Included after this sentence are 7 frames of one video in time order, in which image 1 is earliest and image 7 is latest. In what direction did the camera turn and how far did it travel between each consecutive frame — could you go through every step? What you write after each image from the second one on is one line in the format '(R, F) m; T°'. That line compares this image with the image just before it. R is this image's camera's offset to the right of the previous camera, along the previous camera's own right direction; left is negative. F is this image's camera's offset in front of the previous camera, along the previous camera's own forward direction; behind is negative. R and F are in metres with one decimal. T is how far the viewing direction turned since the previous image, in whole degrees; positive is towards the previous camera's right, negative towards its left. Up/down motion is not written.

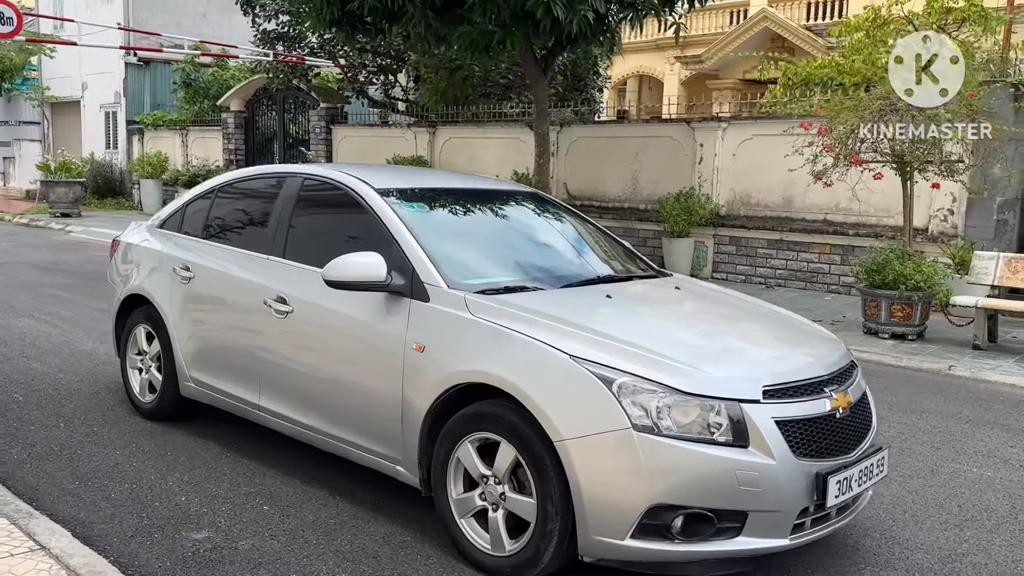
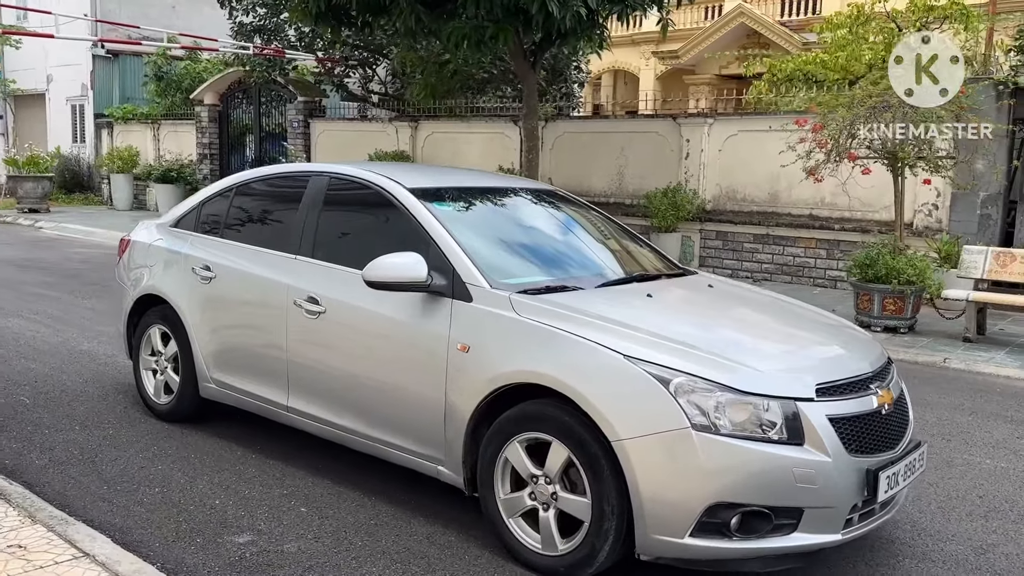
(-0.3, 0.0) m; +2°
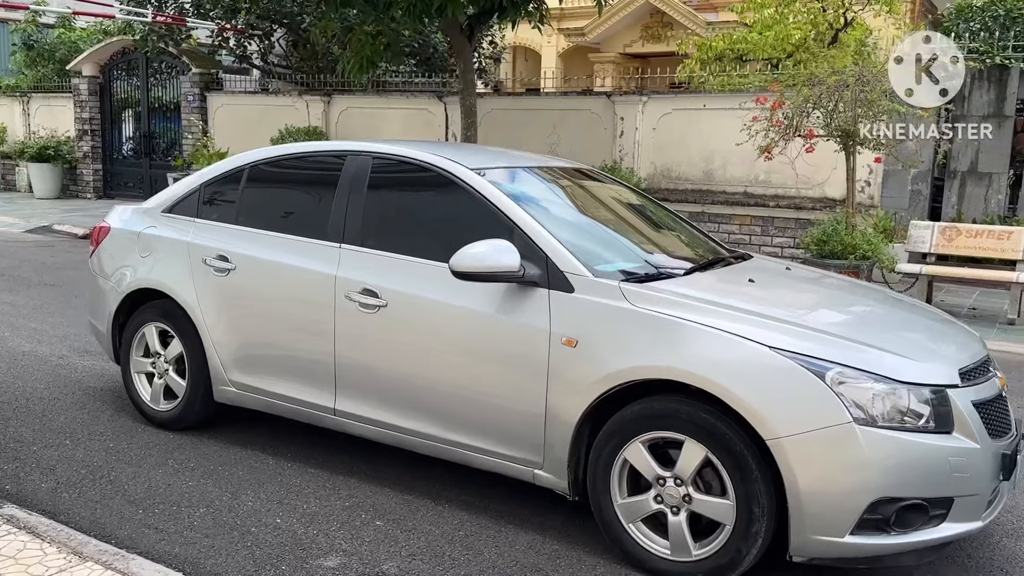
(-0.9, +0.3) m; +8°
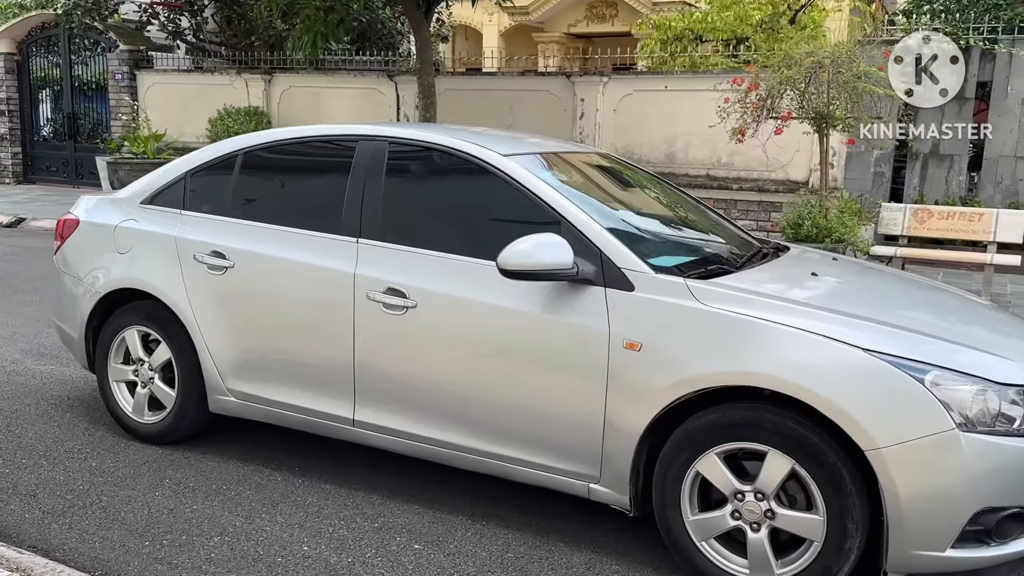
(-0.5, +0.3) m; +5°
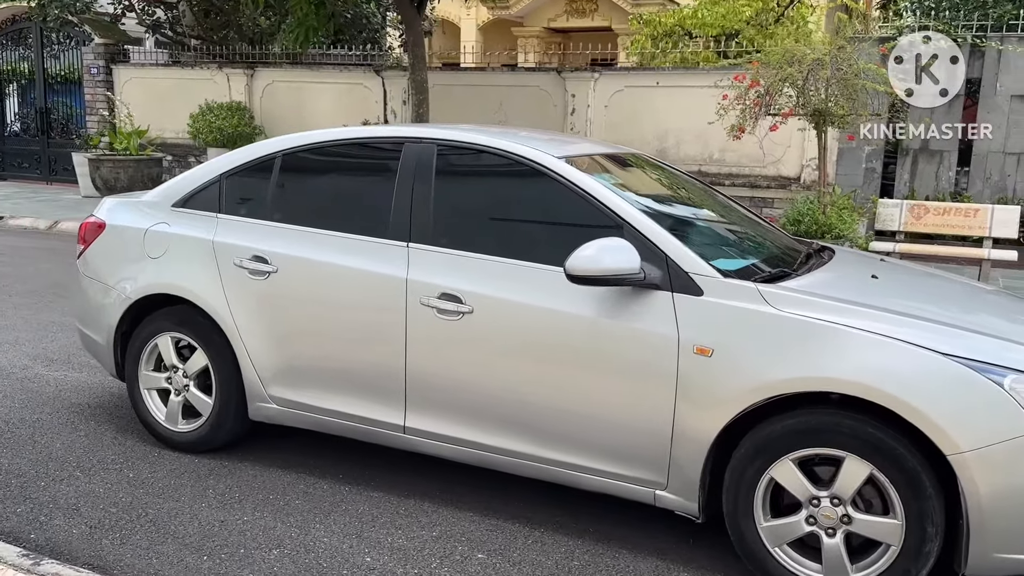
(-0.4, 0.0) m; +2°
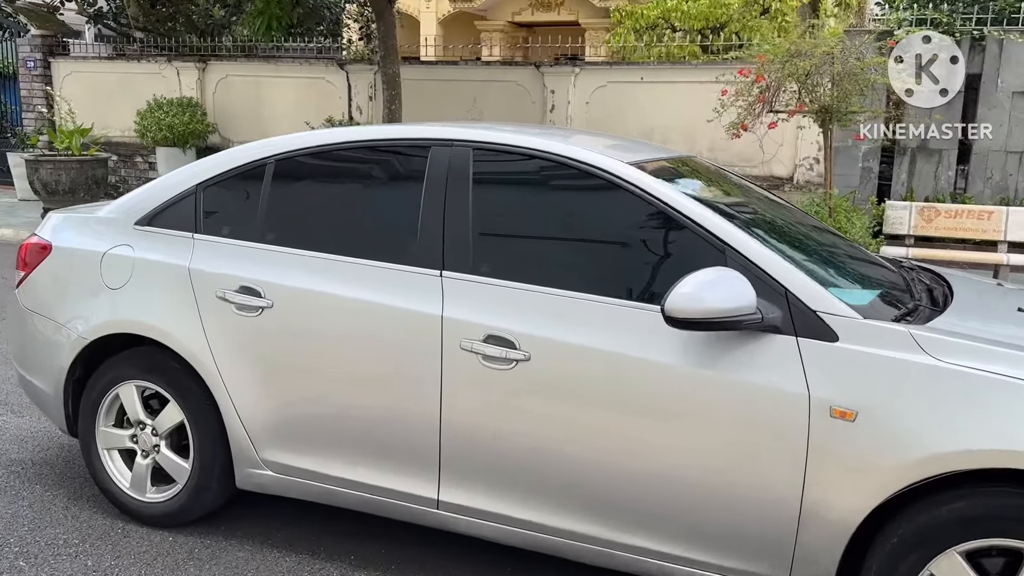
(-0.4, +0.7) m; +3°
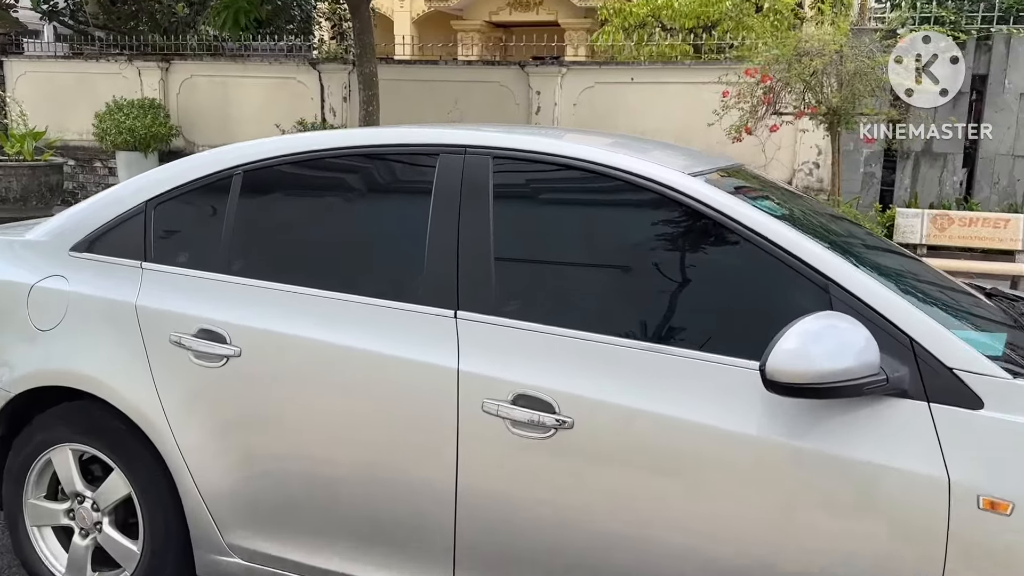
(-0.2, +0.6) m; +2°
